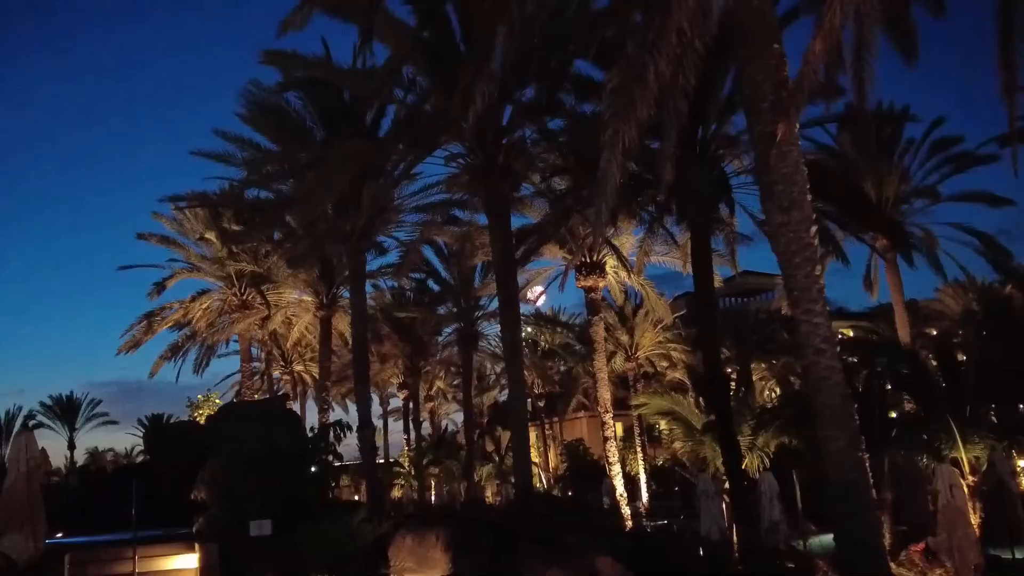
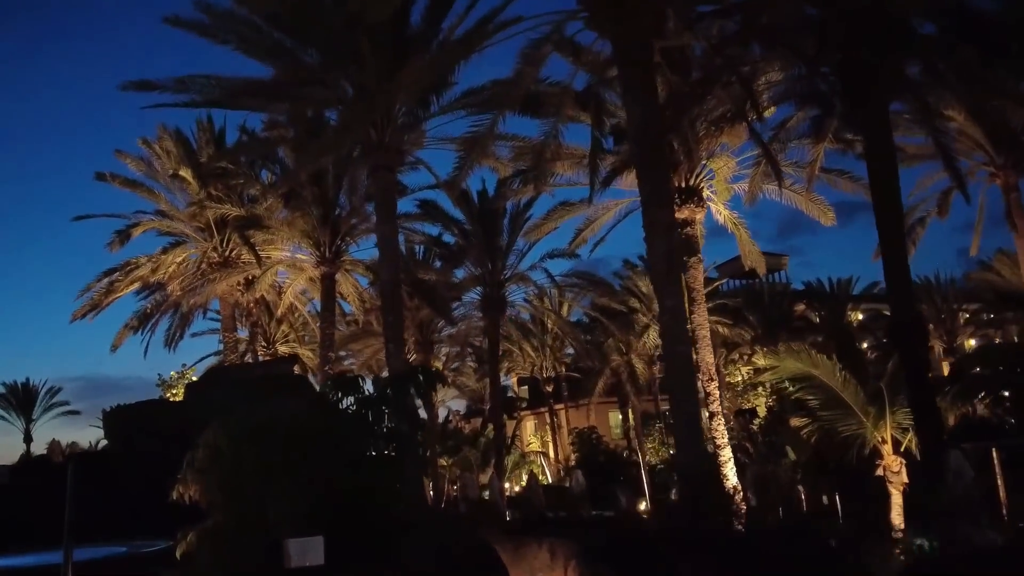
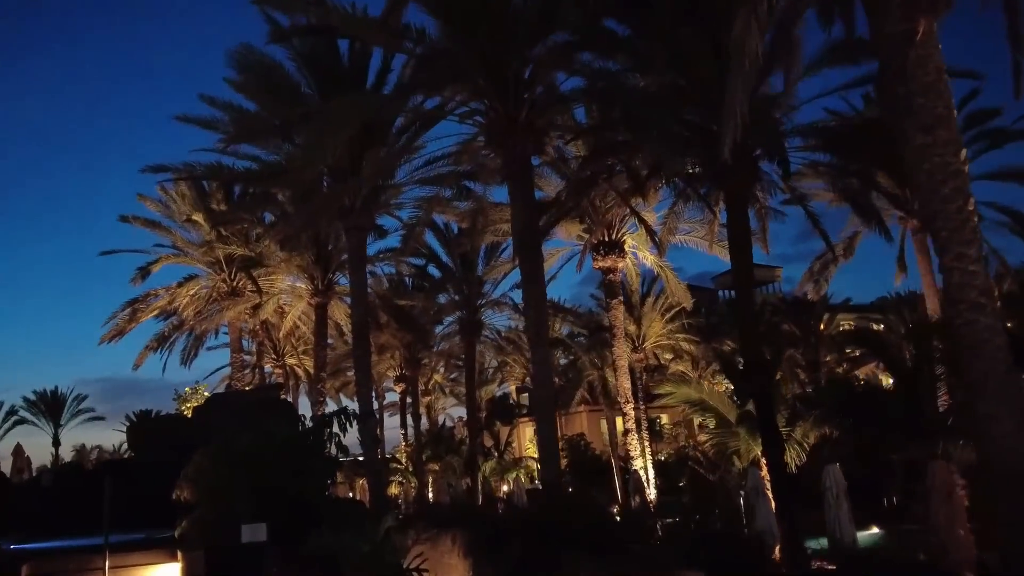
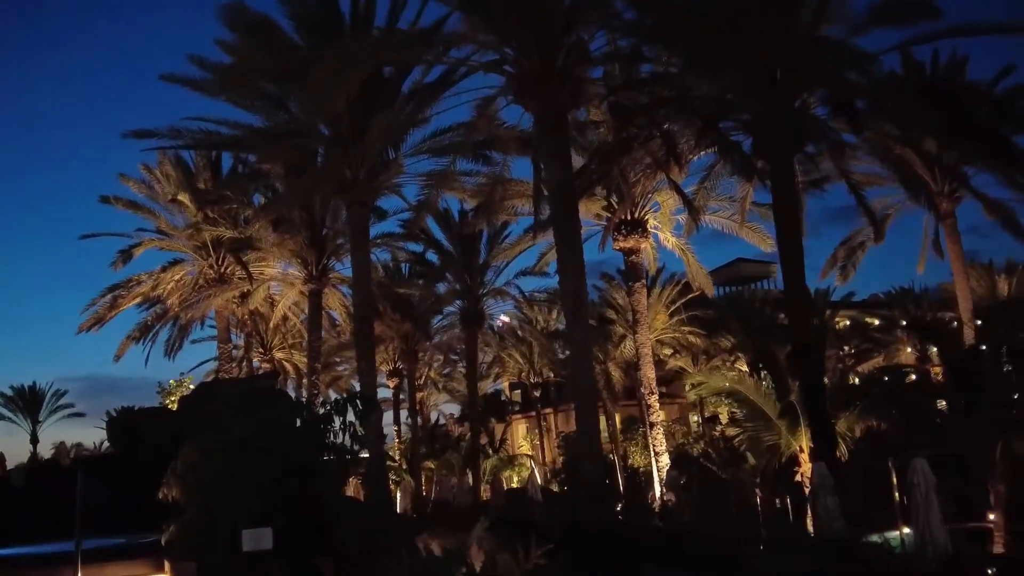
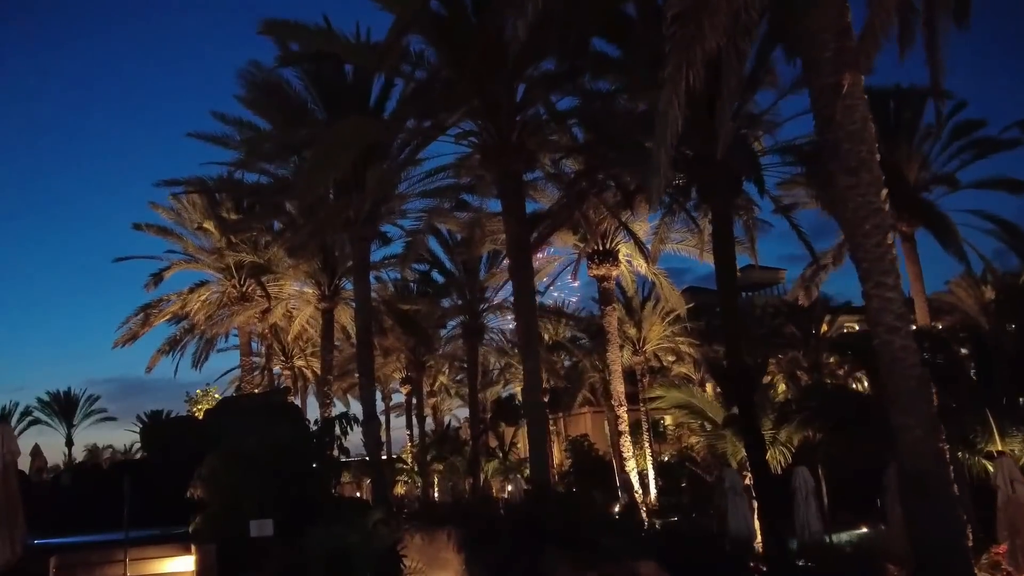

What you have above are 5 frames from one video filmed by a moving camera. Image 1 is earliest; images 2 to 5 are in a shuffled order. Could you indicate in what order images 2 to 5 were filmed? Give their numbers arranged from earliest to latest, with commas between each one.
5, 3, 4, 2
